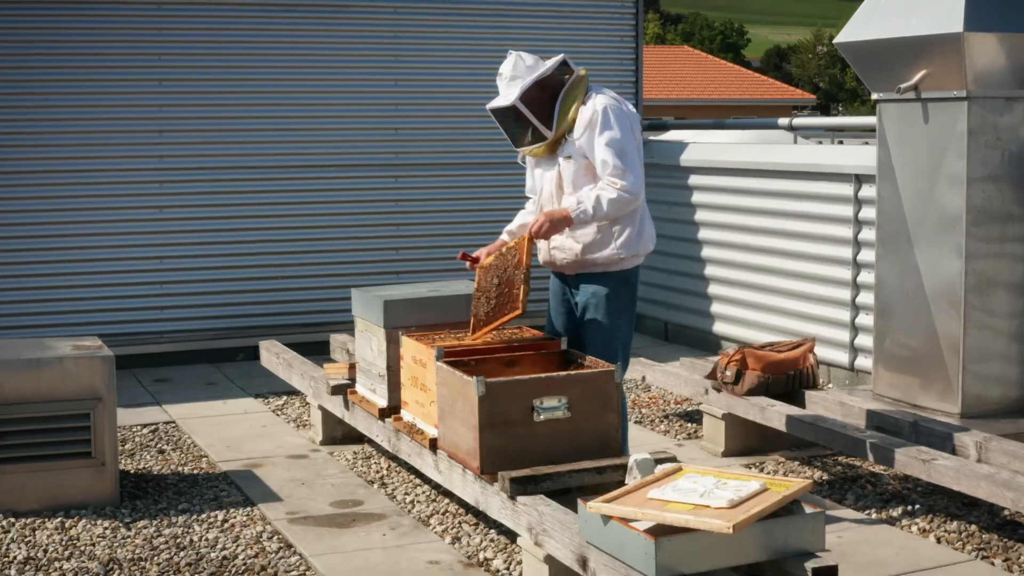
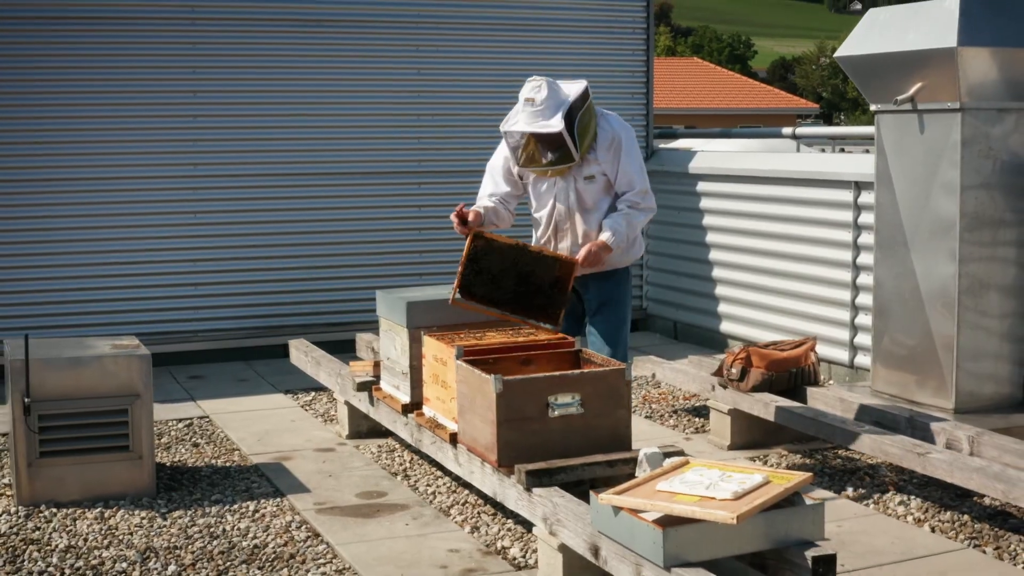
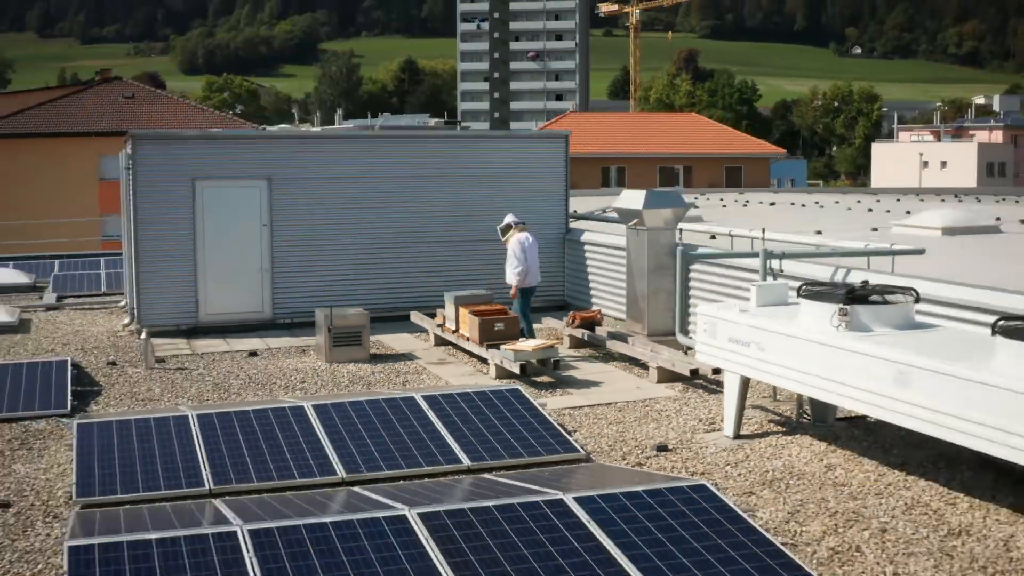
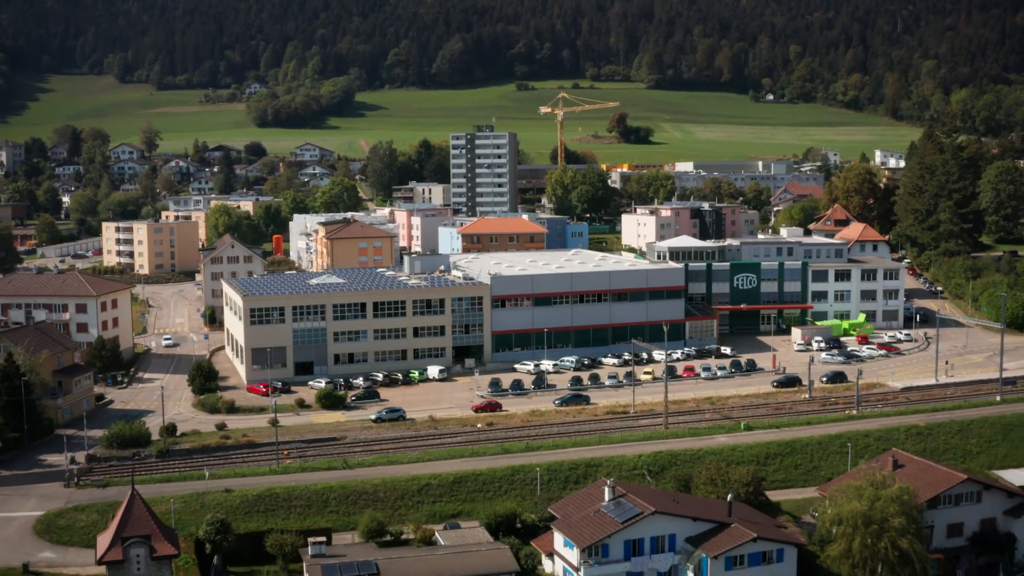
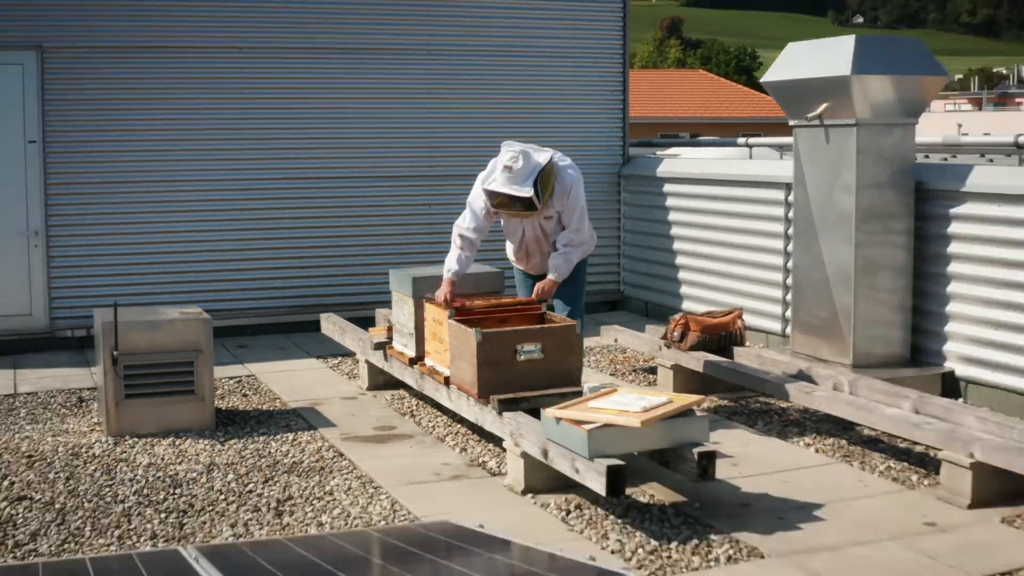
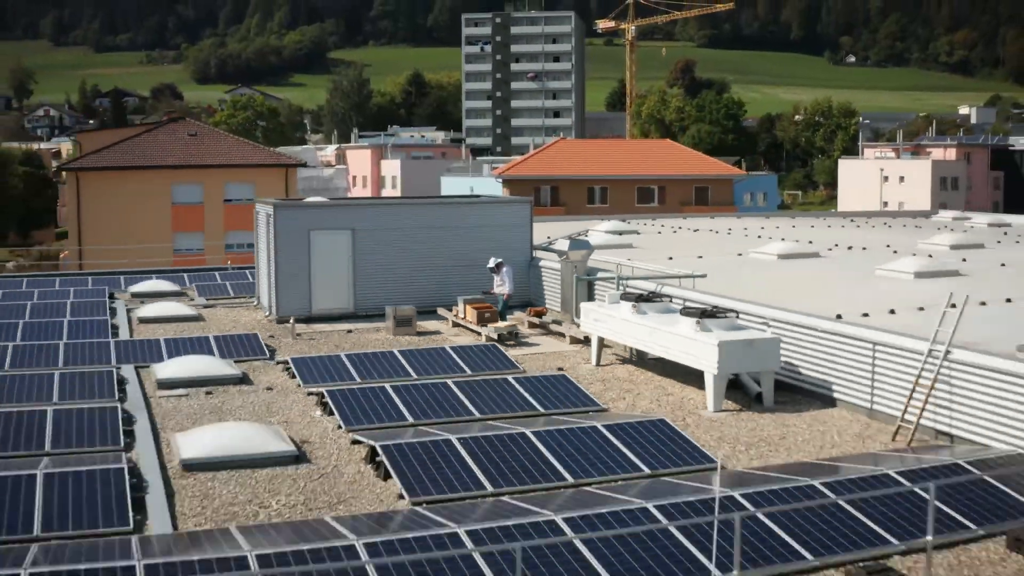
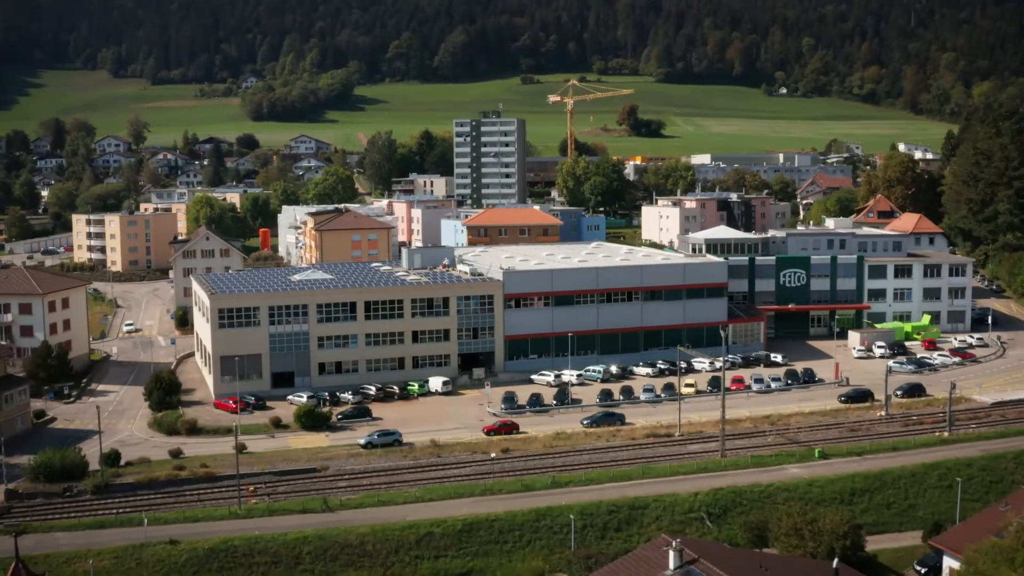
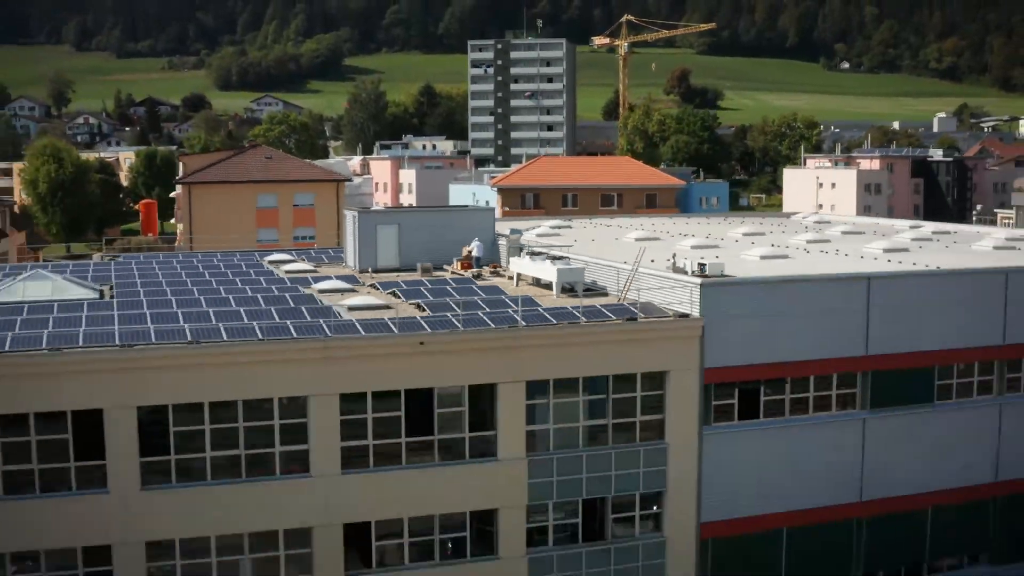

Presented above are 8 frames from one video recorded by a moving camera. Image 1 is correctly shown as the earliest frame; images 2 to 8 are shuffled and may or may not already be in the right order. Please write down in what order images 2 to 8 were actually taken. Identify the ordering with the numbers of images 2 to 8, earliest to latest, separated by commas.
2, 5, 3, 6, 8, 7, 4
